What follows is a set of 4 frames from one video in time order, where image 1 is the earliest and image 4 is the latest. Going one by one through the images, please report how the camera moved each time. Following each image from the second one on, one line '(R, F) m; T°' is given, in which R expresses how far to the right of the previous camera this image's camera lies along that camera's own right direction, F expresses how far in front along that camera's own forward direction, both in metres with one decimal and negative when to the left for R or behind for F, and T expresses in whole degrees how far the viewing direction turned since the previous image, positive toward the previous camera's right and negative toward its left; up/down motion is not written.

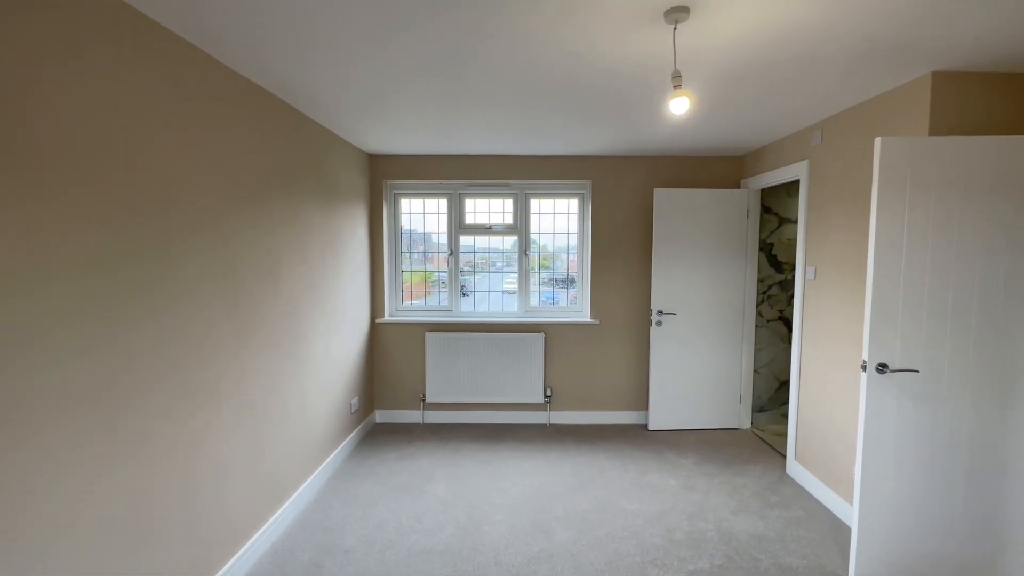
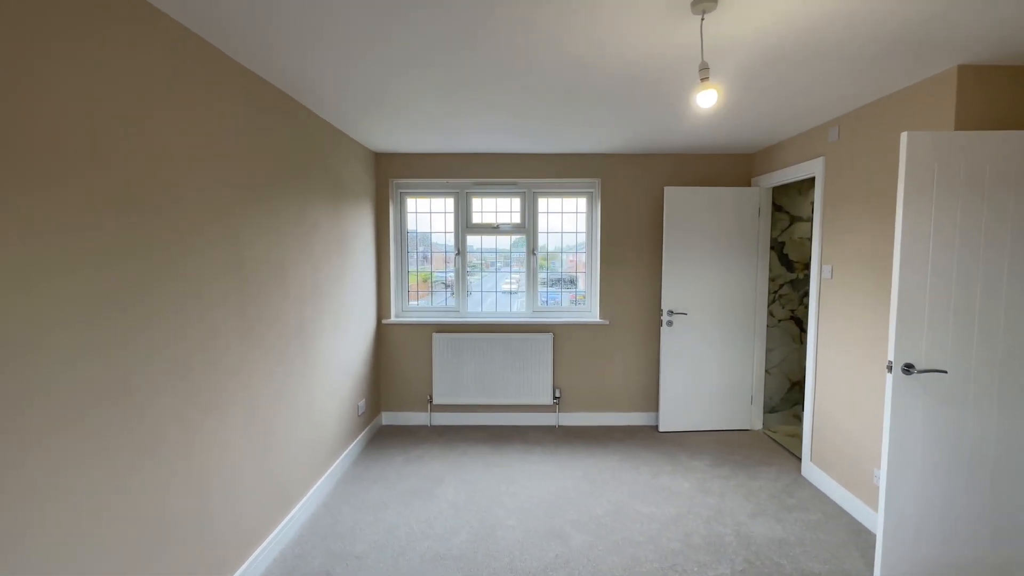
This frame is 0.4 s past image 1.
(-0.1, +0.1) m; 0°
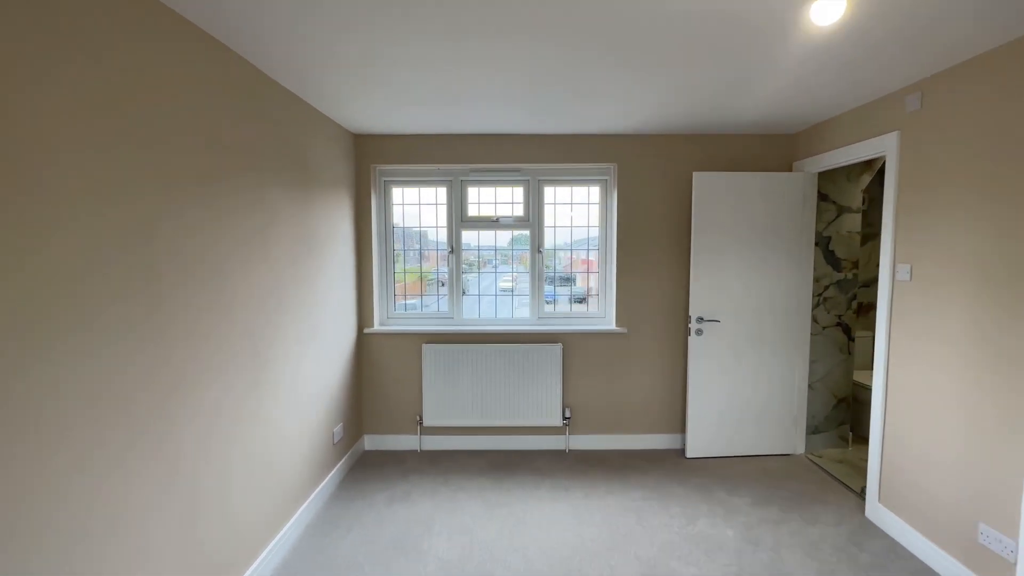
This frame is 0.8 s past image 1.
(0.0, +0.6) m; 0°
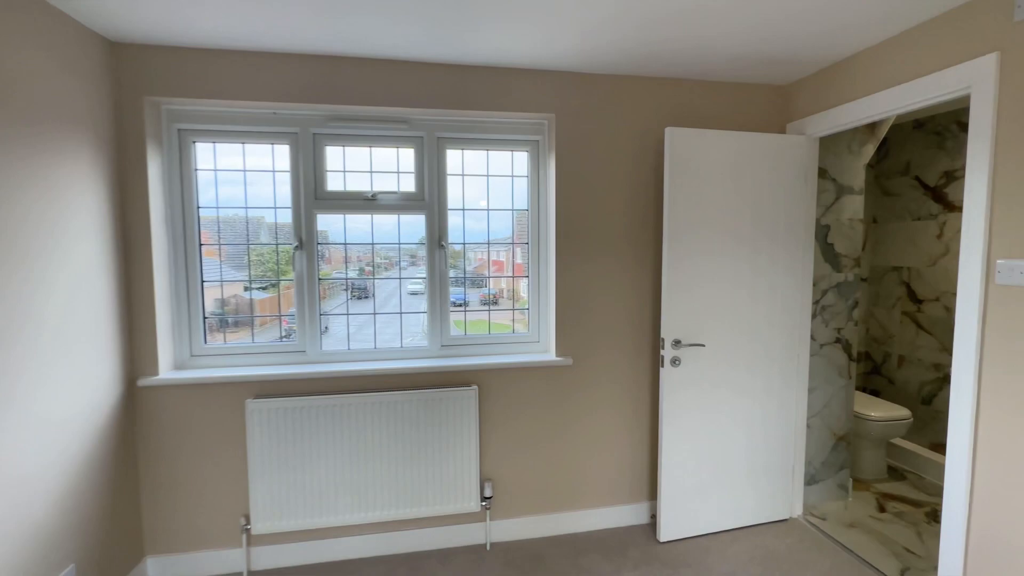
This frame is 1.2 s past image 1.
(+0.1, +1.3) m; +11°
